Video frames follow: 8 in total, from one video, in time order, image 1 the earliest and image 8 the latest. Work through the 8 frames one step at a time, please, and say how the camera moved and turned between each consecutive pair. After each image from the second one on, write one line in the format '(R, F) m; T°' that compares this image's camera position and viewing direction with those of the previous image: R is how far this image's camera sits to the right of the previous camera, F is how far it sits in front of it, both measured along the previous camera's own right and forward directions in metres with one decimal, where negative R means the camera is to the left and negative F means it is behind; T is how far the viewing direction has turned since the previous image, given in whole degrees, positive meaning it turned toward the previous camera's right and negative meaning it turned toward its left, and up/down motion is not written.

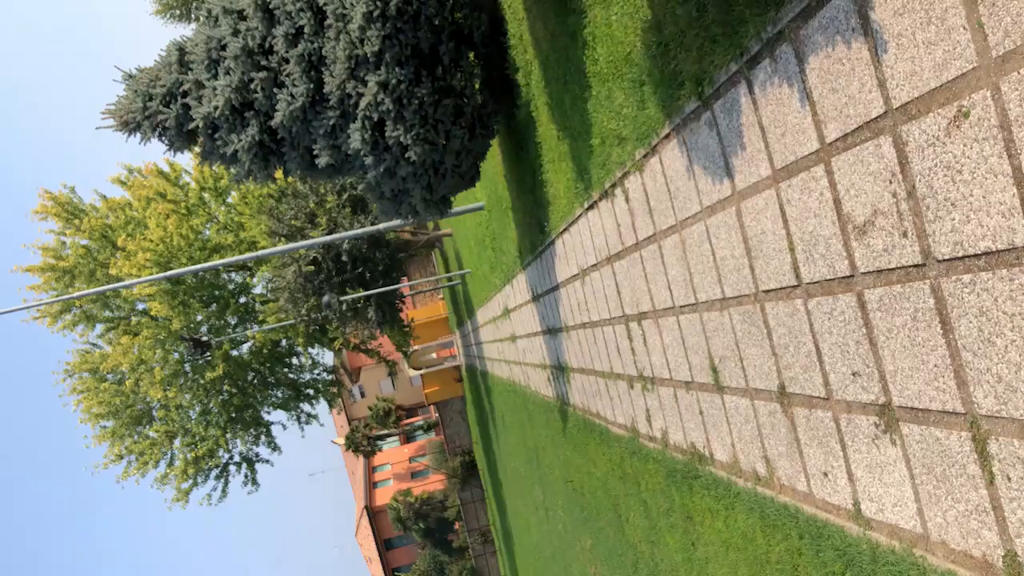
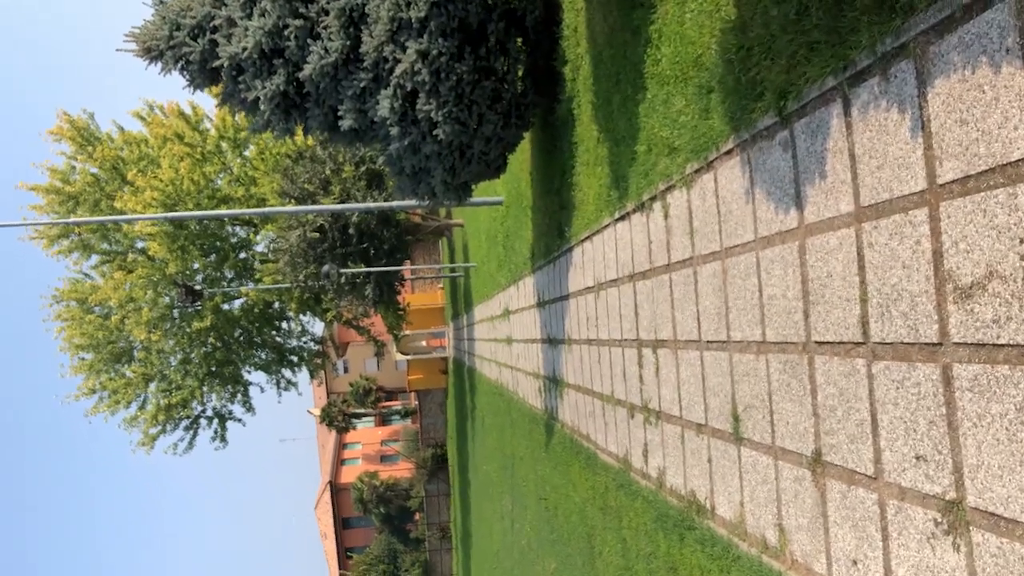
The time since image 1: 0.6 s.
(-0.1, +0.5) m; 0°
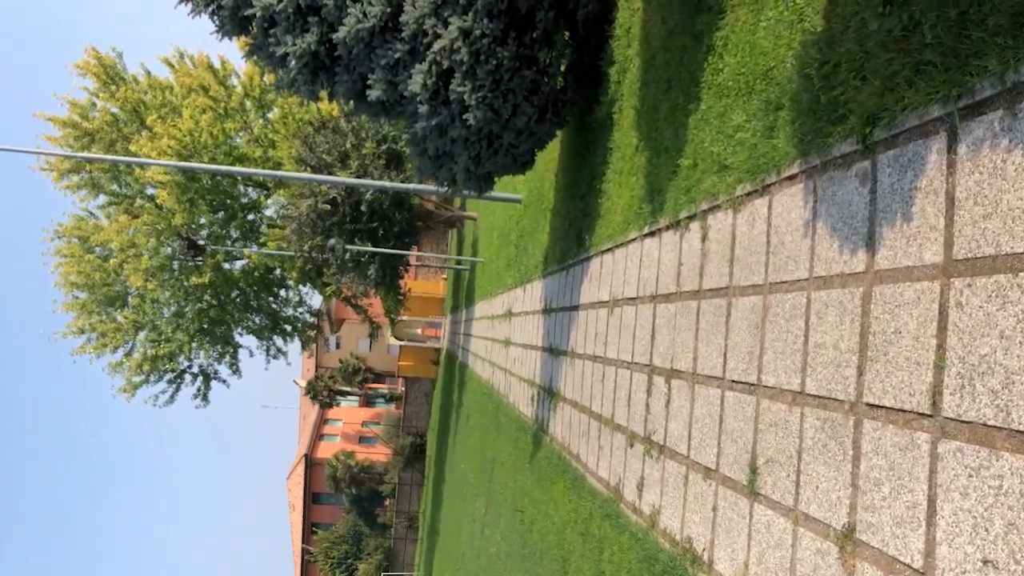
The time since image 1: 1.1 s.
(-0.1, +0.4) m; 0°
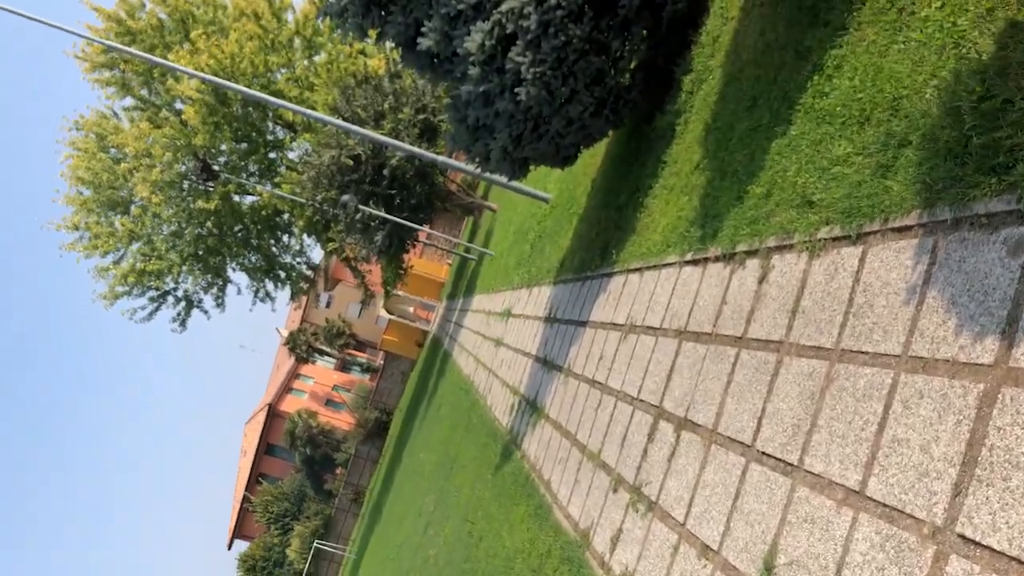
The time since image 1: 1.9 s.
(-0.1, +0.7) m; 0°
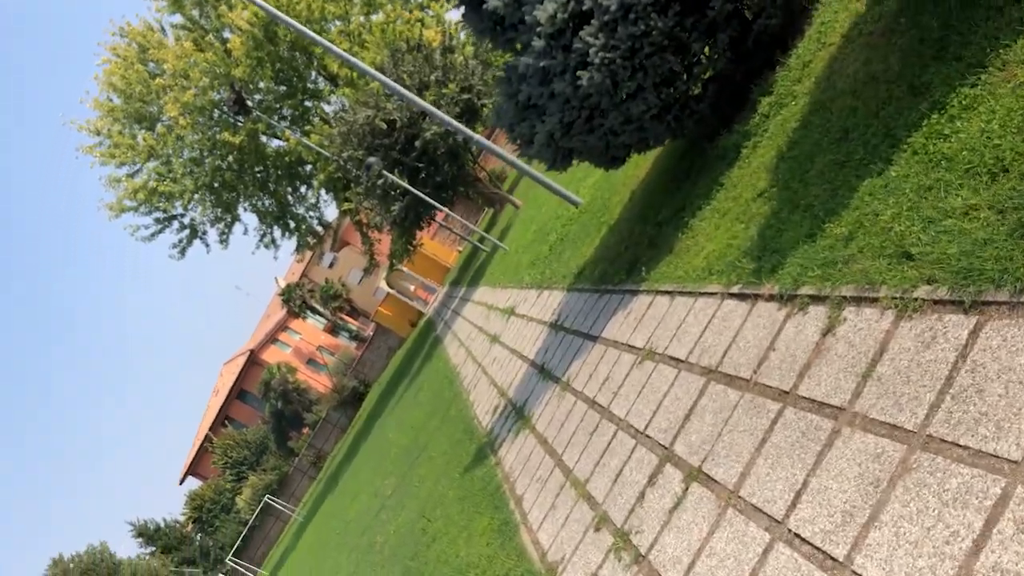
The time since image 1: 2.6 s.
(-0.1, +0.6) m; 0°
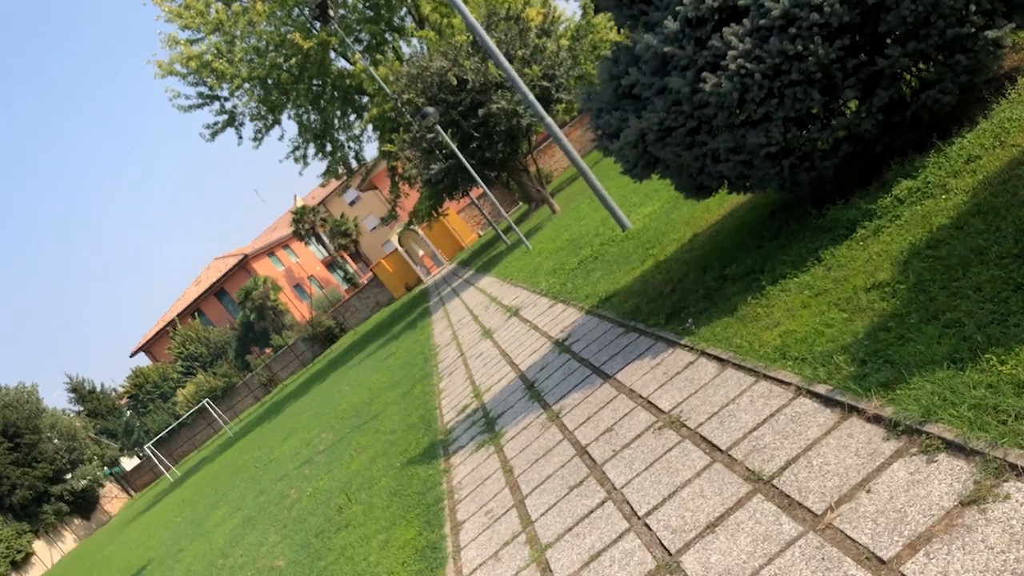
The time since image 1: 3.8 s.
(-0.2, +1.1) m; 0°
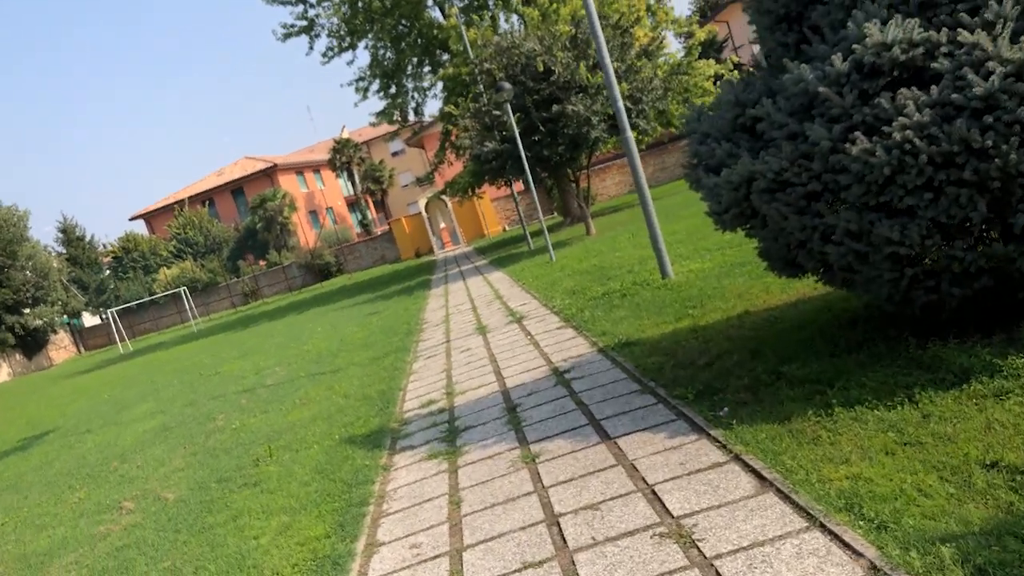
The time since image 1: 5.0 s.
(-0.2, +1.1) m; 0°
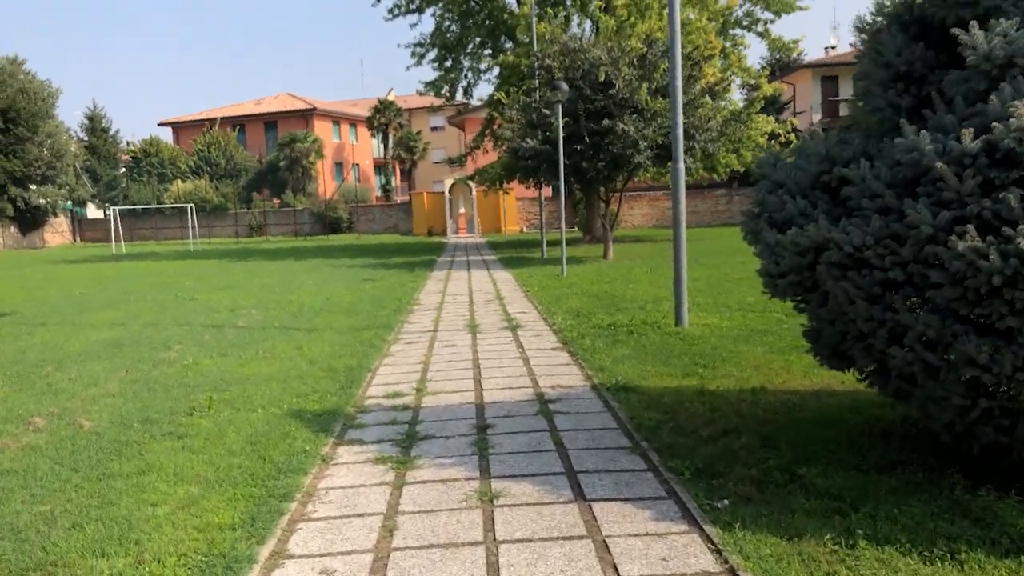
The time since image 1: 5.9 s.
(-0.1, +0.8) m; 0°
